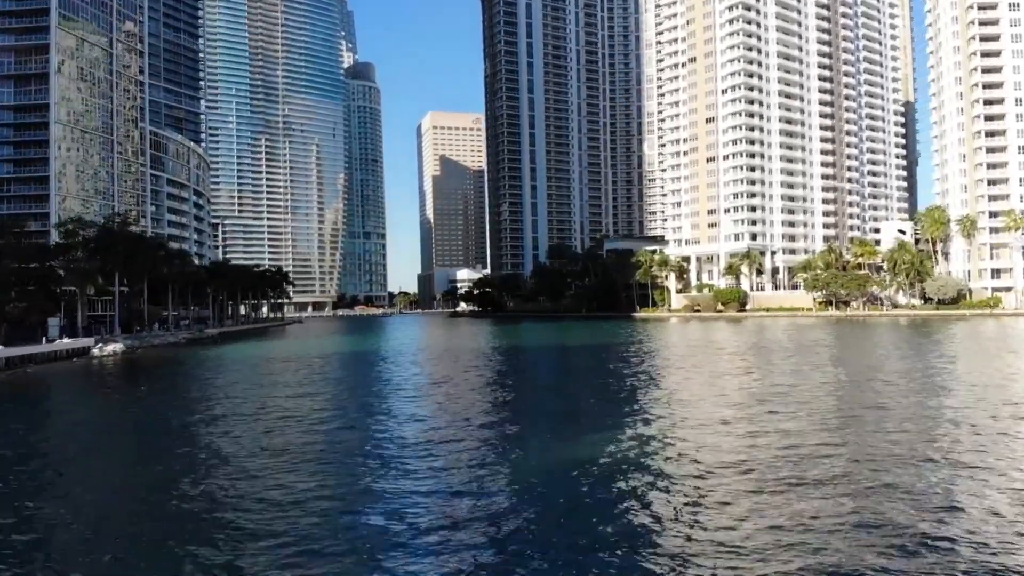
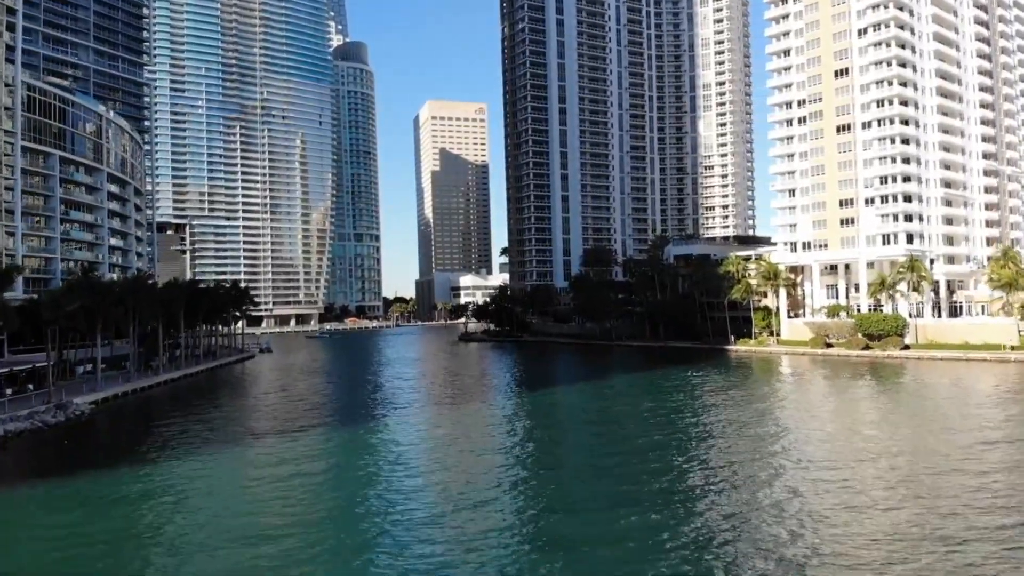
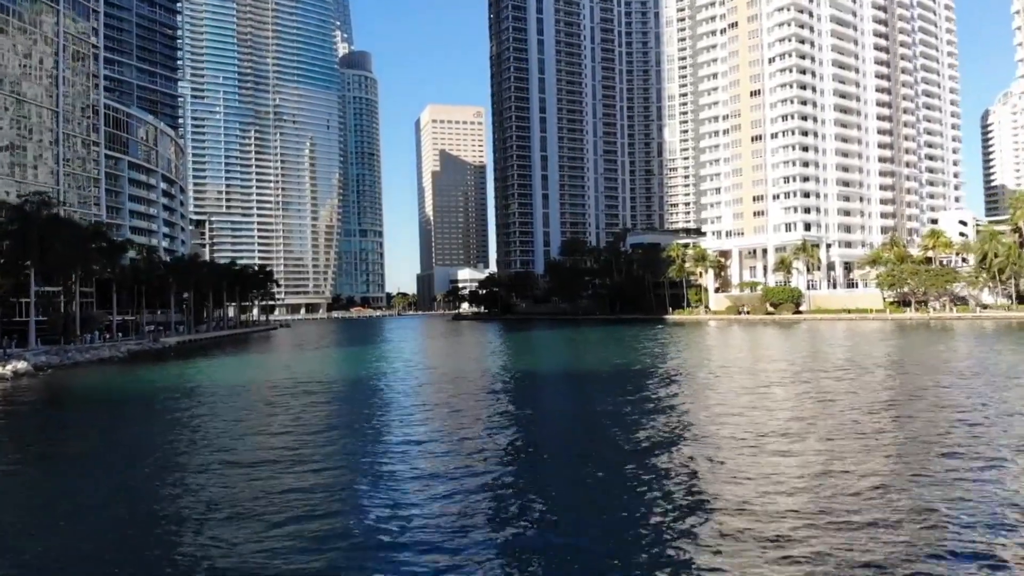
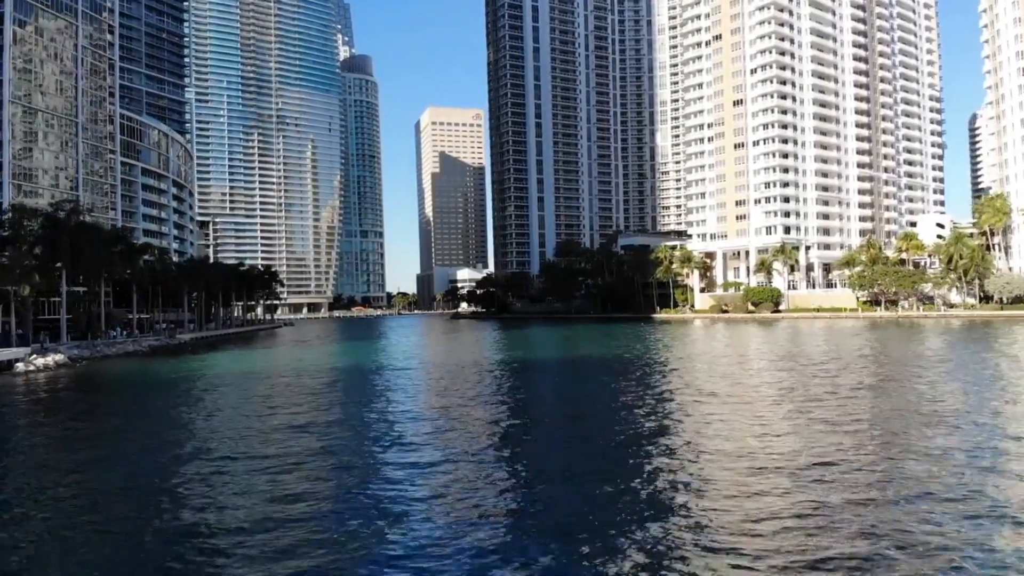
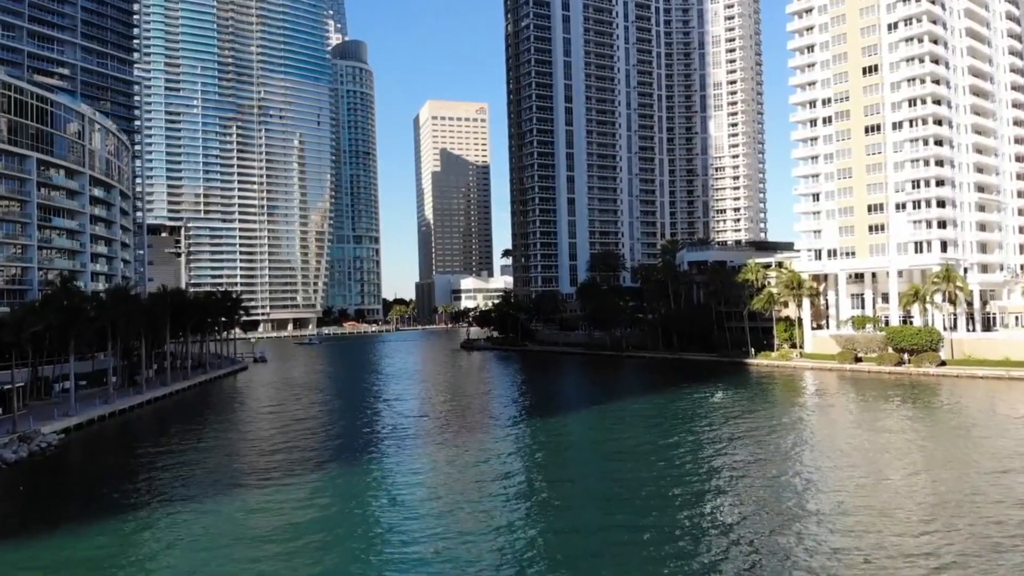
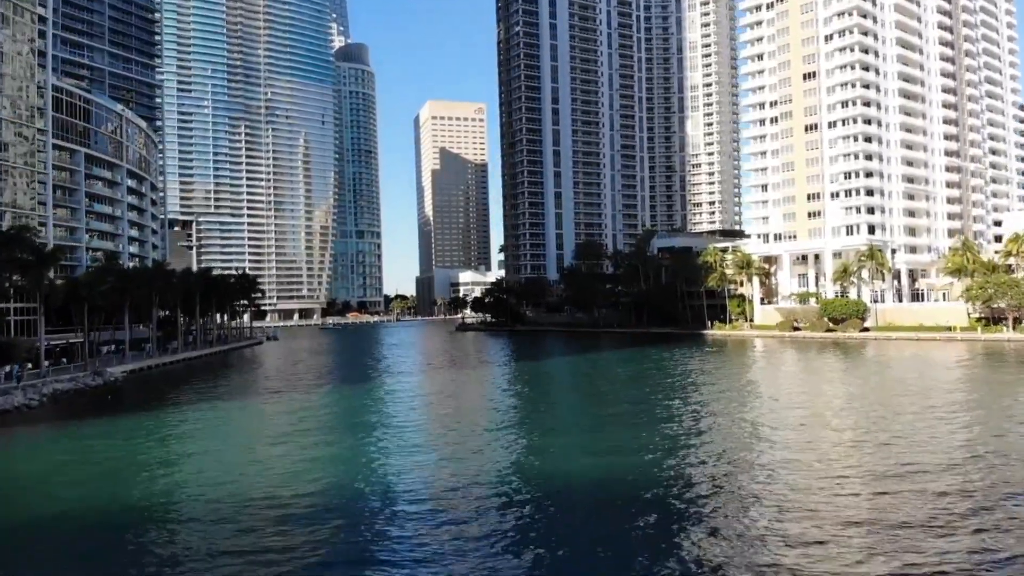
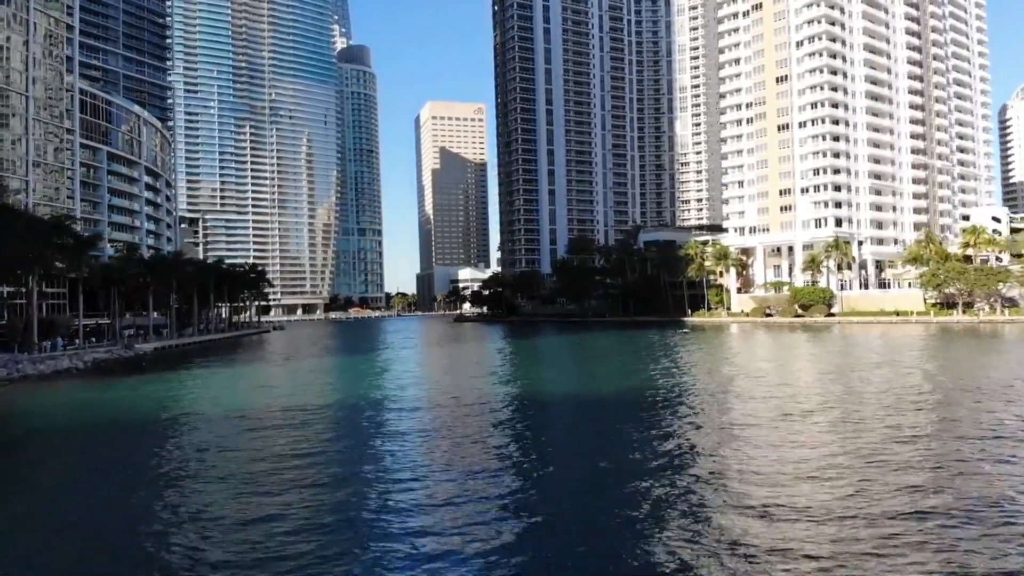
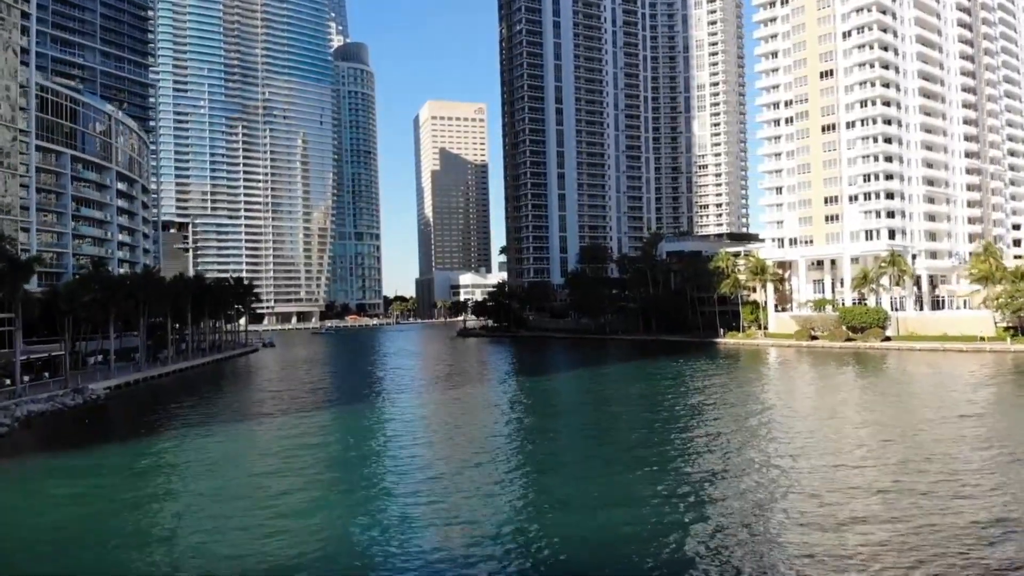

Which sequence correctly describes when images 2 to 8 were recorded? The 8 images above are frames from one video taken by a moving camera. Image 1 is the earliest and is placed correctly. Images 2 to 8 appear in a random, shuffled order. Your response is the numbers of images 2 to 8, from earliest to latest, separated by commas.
4, 3, 7, 6, 8, 2, 5
